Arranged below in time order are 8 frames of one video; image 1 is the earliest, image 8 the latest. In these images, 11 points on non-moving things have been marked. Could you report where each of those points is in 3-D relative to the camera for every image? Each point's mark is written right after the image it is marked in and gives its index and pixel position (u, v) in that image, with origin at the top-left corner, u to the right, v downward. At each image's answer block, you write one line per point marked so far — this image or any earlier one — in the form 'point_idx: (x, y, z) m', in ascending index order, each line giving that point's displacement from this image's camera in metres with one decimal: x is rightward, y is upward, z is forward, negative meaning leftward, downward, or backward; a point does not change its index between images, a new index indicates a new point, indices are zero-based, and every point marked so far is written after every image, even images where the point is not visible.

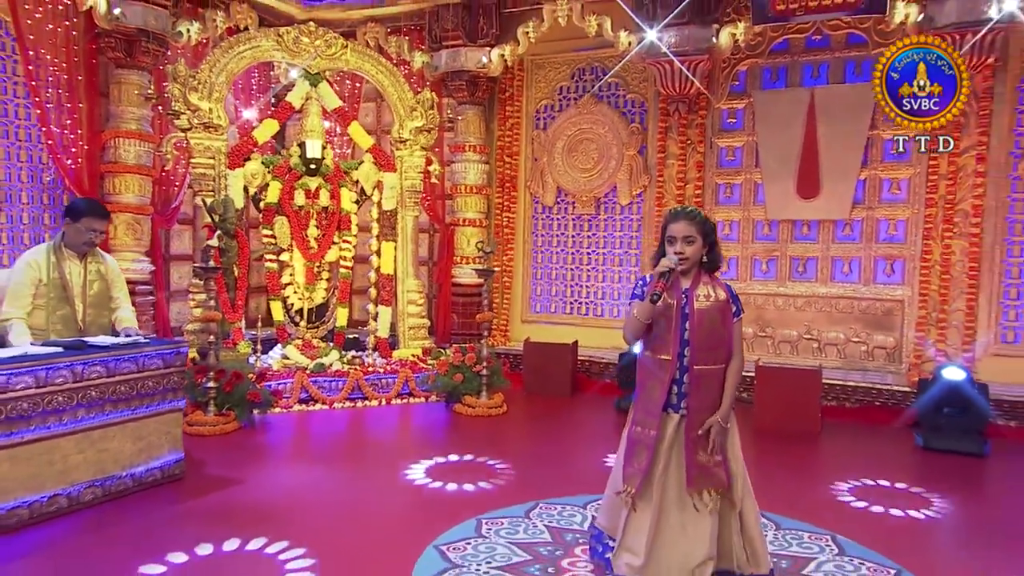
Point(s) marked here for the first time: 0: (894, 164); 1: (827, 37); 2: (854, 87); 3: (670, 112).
0: (+4.2, +1.4, +6.0) m
1: (+3.6, +2.7, +6.1) m
2: (+3.8, +2.1, +5.9) m
3: (+2.2, +2.1, +6.8) m
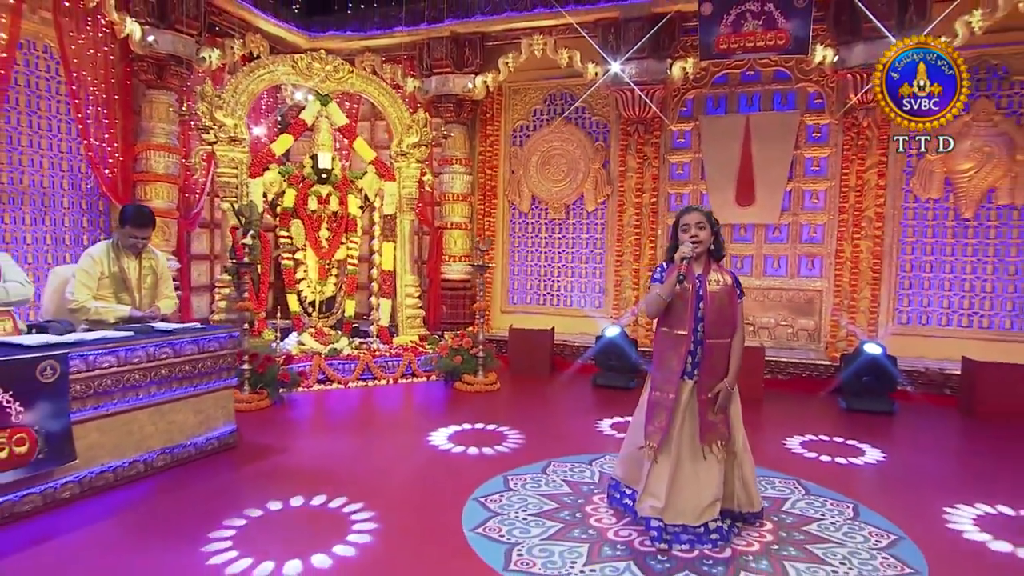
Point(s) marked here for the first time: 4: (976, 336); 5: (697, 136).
0: (+4.0, +1.4, +7.0) m
1: (+3.3, +2.7, +7.1) m
2: (+3.5, +2.1, +6.9) m
3: (+1.9, +2.2, +7.6) m
4: (+5.2, -0.5, +6.0) m
5: (+2.6, +2.0, +7.4) m
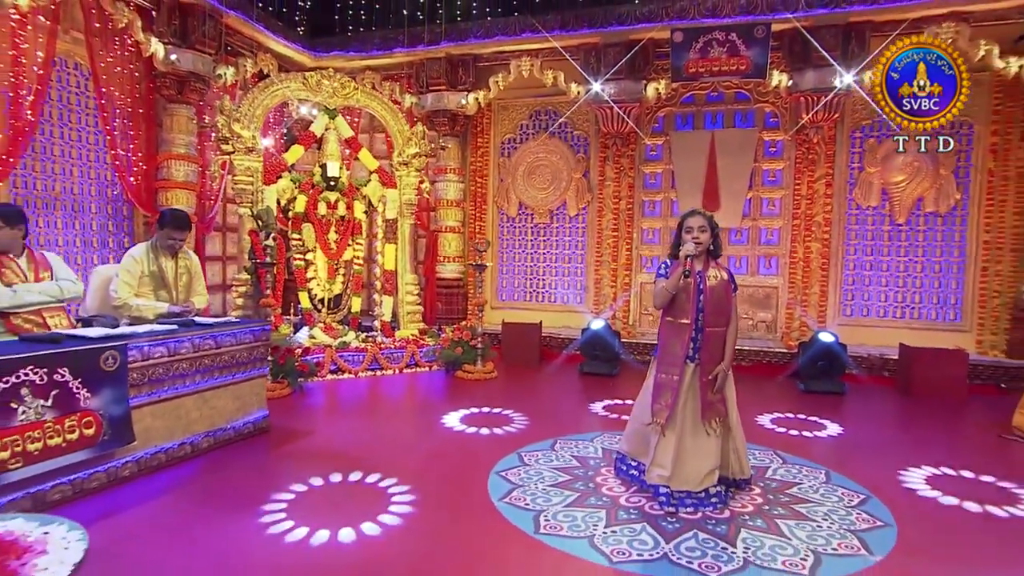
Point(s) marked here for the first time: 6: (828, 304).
0: (+3.8, +1.4, +7.7) m
1: (+3.1, +2.8, +7.8) m
2: (+3.3, +2.2, +7.6) m
3: (+1.7, +2.2, +8.3) m
4: (+5.1, -0.5, +6.8) m
5: (+2.4, +2.1, +8.1) m
6: (+3.9, -0.2, +6.7) m
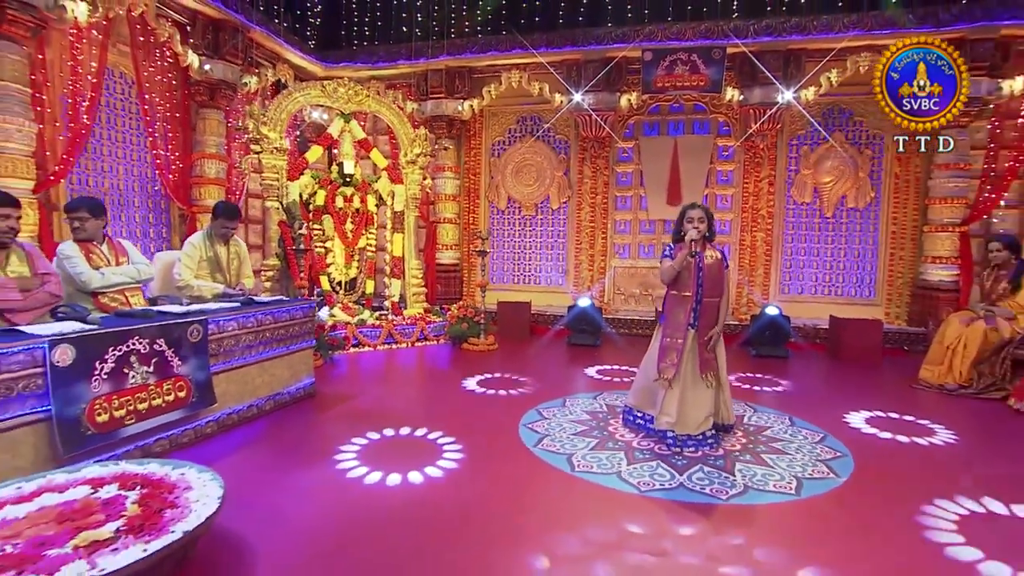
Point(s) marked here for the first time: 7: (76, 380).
0: (+3.5, +1.7, +8.8) m
1: (+2.9, +3.0, +8.8) m
2: (+3.1, +2.4, +8.7) m
3: (+1.4, +2.4, +9.2) m
4: (+4.9, -0.2, +8.1) m
5: (+2.2, +2.3, +9.1) m
6: (+3.8, +0.1, +7.9) m
7: (-2.8, -0.6, +3.3) m
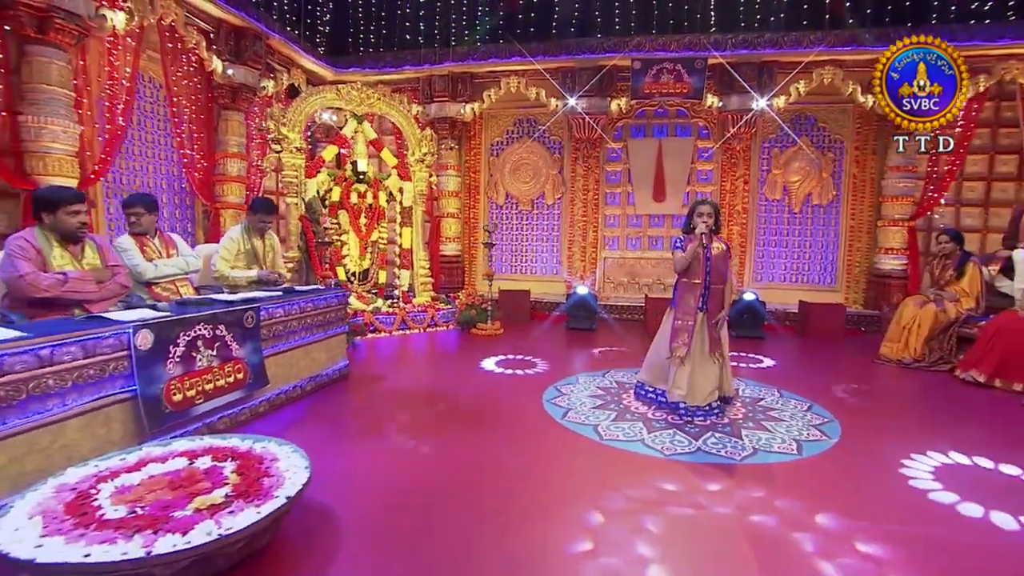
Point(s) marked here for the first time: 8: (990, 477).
0: (+3.4, +1.9, +9.6) m
1: (+2.7, +3.2, +9.5) m
2: (+3.0, +2.6, +9.4) m
3: (+1.2, +2.6, +9.8) m
4: (+4.8, 0.0, +9.0) m
5: (+2.0, +2.5, +9.7) m
6: (+3.8, +0.2, +8.6) m
7: (-2.5, -0.5, +3.7) m
8: (+3.3, -1.3, +3.7) m
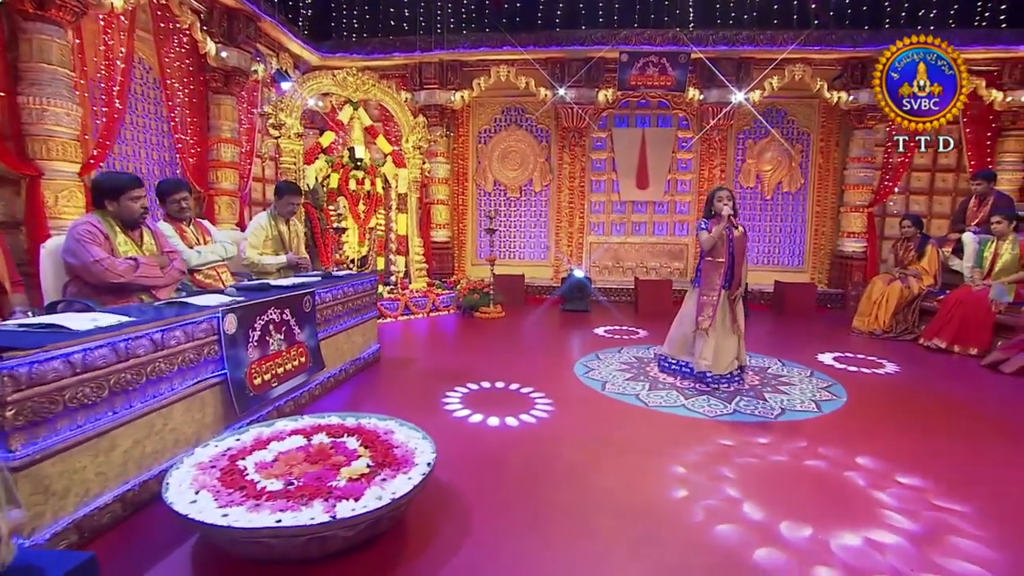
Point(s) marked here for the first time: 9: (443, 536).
0: (+3.3, +2.2, +10.2) m
1: (+2.6, +3.5, +10.0) m
2: (+2.9, +2.9, +9.9) m
3: (+1.1, +2.9, +10.2) m
4: (+4.8, +0.3, +9.7) m
5: (+1.9, +2.8, +10.2) m
6: (+3.8, +0.5, +9.3) m
7: (-1.9, -0.4, +3.8) m
8: (+3.8, -1.1, +4.4) m
9: (-0.3, -1.3, +2.8) m
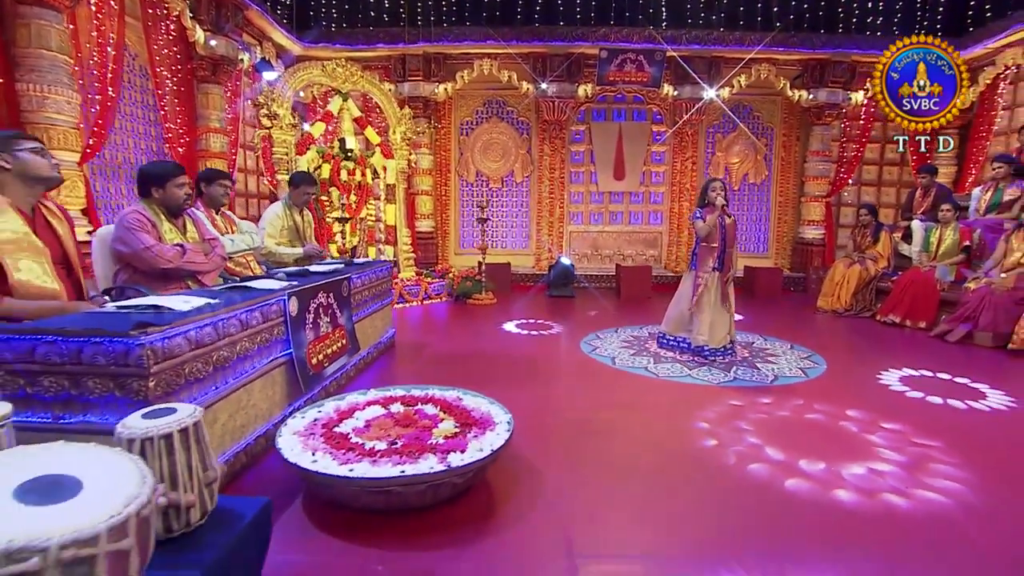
0: (+3.0, +2.5, +10.8) m
1: (+2.3, +3.8, +10.6) m
2: (+2.6, +3.2, +10.5) m
3: (+0.8, +3.2, +10.6) m
4: (+4.6, +0.6, +10.5) m
5: (+1.6, +3.1, +10.7) m
6: (+3.6, +0.8, +10.0) m
7: (-1.6, -0.3, +4.1) m
8: (+4.1, -0.9, +5.2) m
9: (+0.1, -1.2, +3.2) m
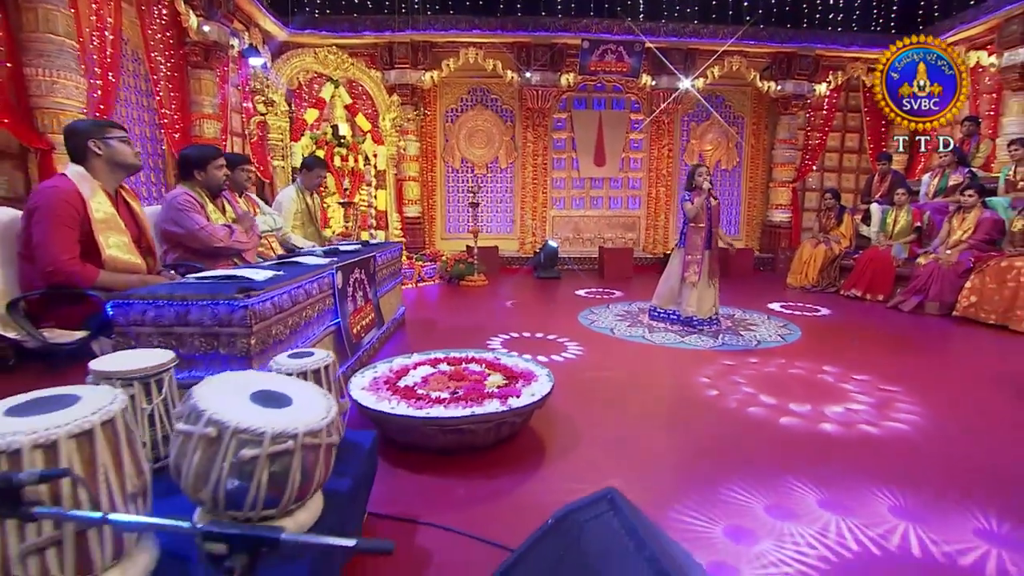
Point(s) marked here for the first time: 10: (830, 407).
0: (+2.8, +2.9, +11.4) m
1: (+2.1, +4.2, +11.1) m
2: (+2.4, +3.6, +11.1) m
3: (+0.6, +3.5, +11.1) m
4: (+4.4, +1.1, +11.3) m
5: (+1.4, +3.5, +11.2) m
6: (+3.4, +1.2, +10.7) m
7: (-1.4, -0.1, +4.4) m
8: (+4.2, -0.6, +5.9) m
9: (+0.3, -1.0, +3.7) m
10: (+2.4, -0.9, +3.9) m
